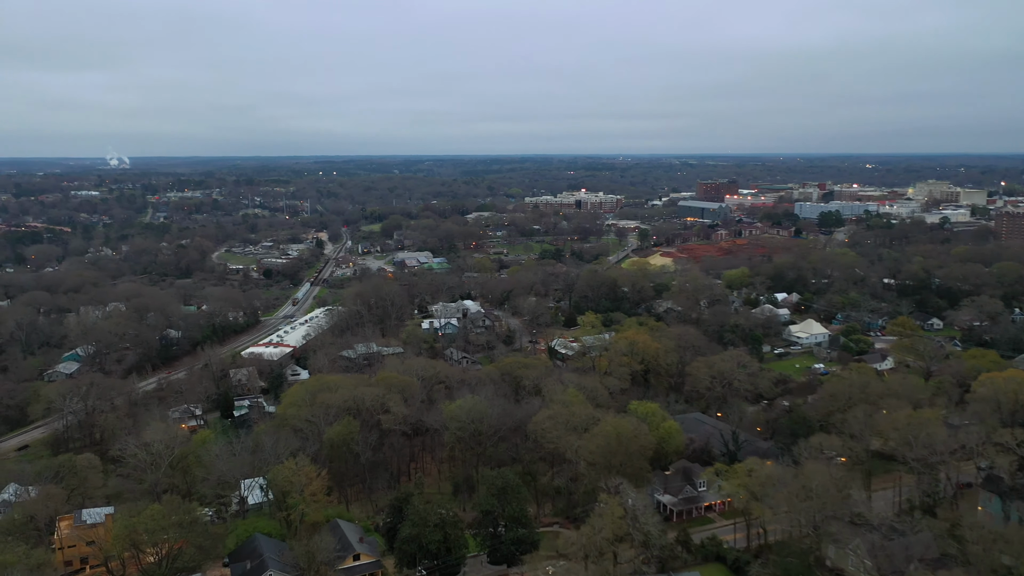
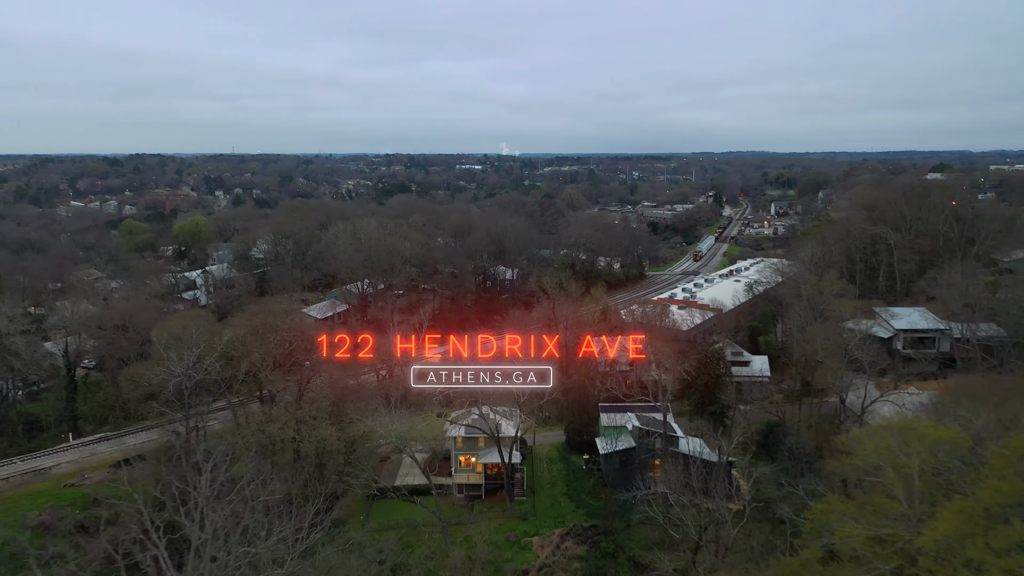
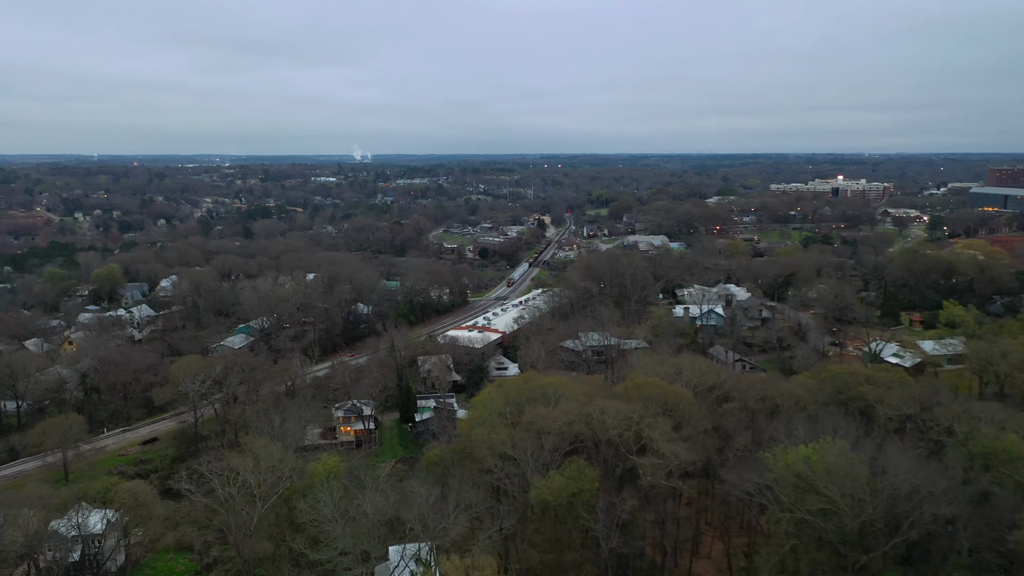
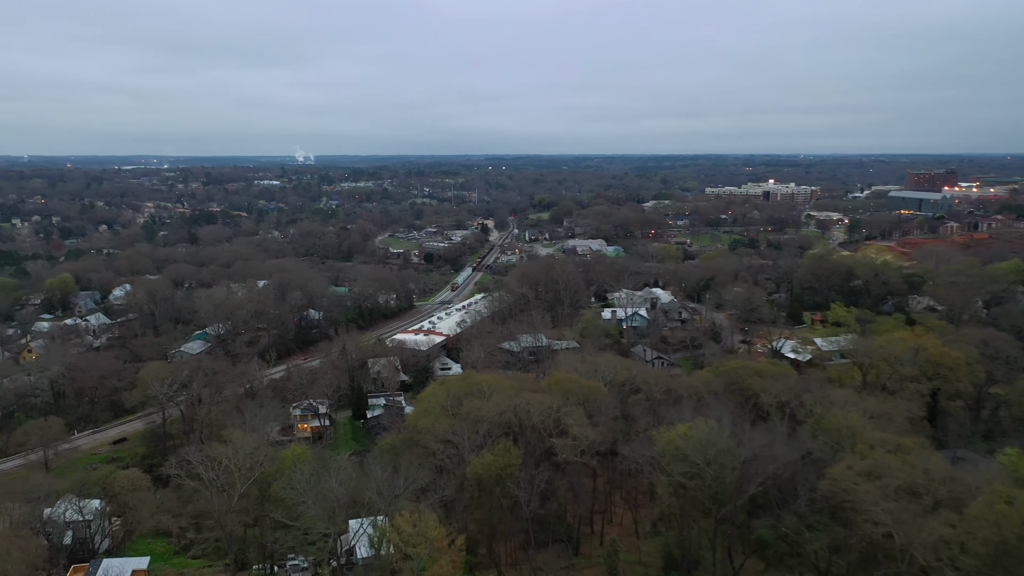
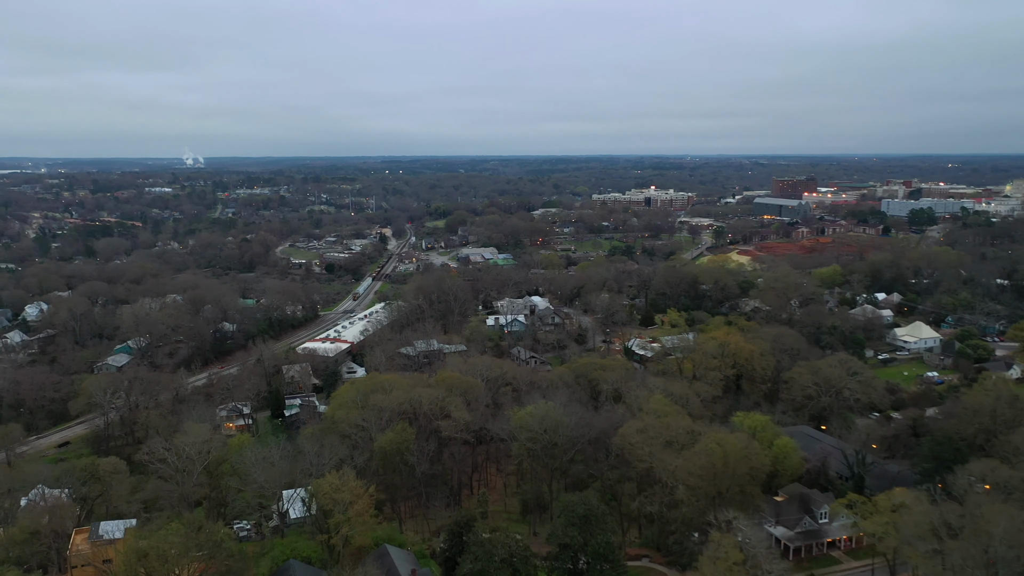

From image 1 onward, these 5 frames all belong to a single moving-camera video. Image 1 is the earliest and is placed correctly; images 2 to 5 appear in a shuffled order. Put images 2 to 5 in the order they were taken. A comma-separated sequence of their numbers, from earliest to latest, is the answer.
5, 4, 3, 2
